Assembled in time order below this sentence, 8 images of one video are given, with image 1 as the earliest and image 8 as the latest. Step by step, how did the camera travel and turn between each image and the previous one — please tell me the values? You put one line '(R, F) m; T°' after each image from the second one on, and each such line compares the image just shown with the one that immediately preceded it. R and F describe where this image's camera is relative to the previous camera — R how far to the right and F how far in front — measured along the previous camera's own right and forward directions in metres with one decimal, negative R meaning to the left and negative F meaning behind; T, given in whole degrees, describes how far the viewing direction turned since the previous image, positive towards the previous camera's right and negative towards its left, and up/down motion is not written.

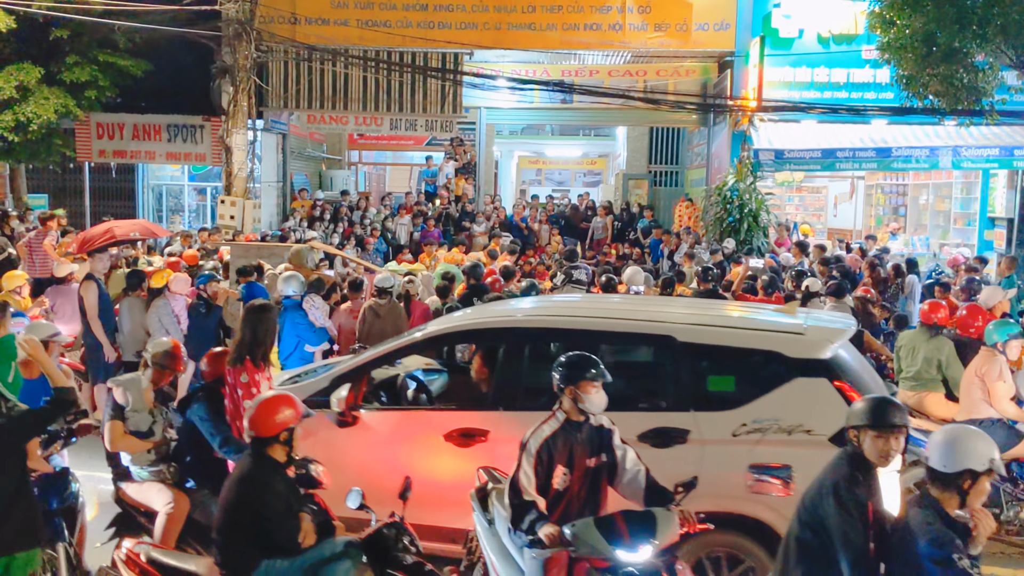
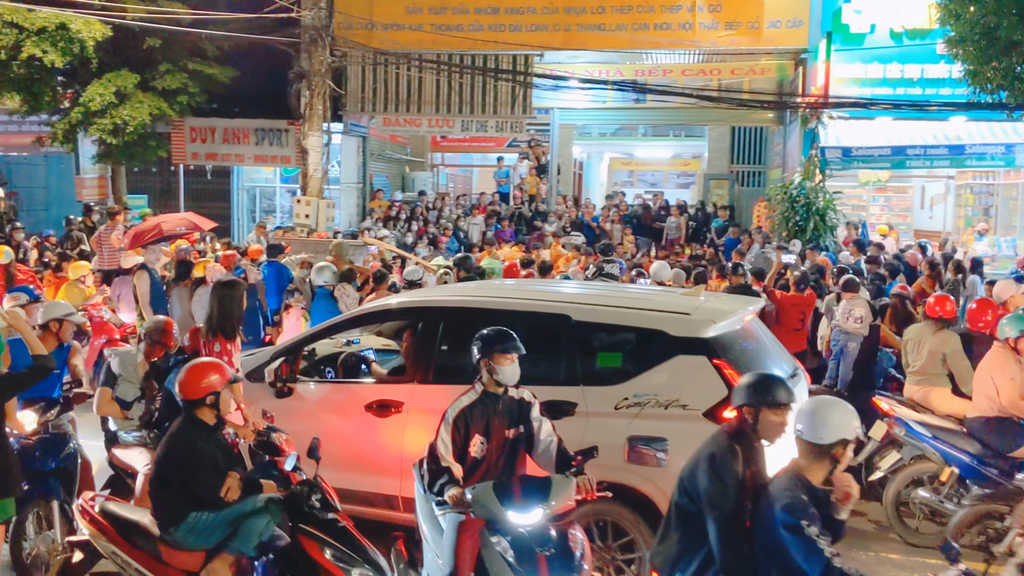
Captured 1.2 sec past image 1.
(+0.8, -0.2) m; -6°
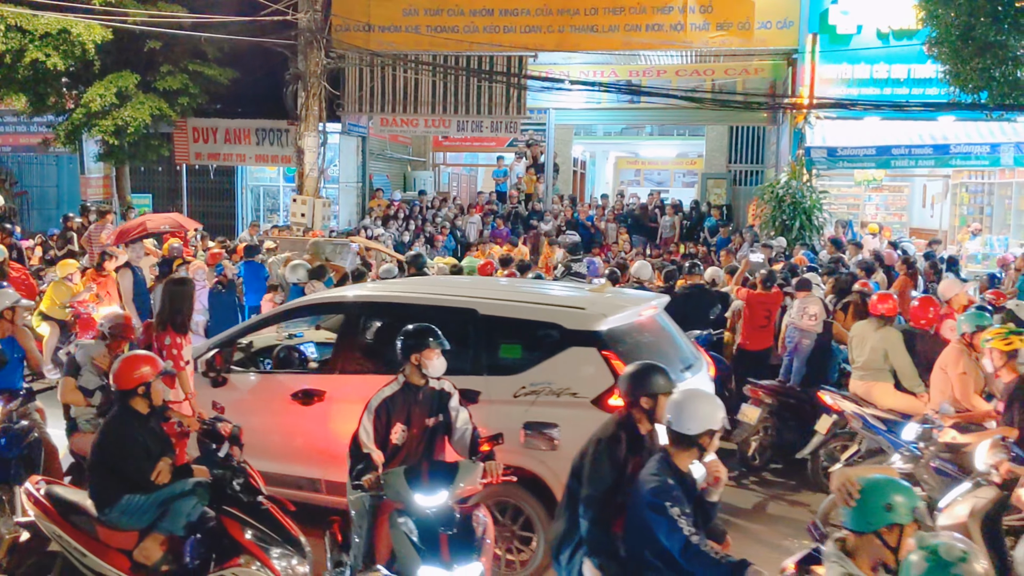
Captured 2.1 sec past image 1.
(+0.4, -0.2) m; -1°
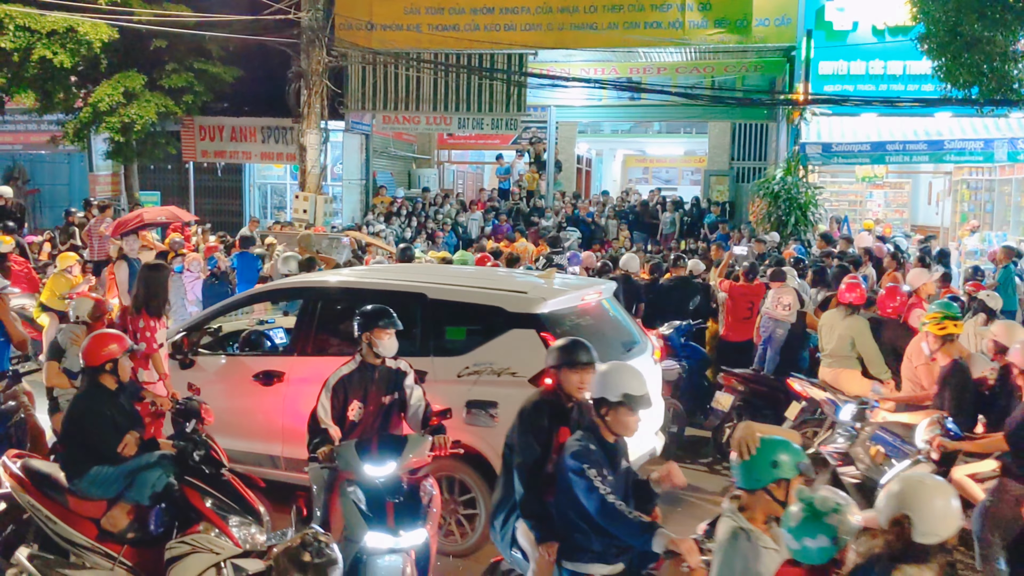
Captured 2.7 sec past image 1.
(+0.3, -0.2) m; -1°
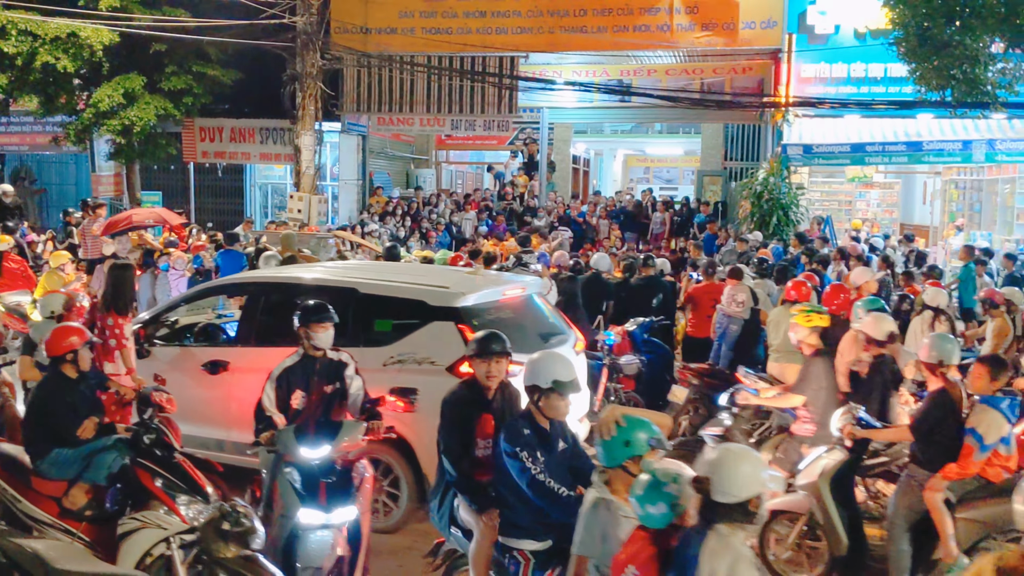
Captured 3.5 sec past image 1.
(+0.4, -0.3) m; -1°
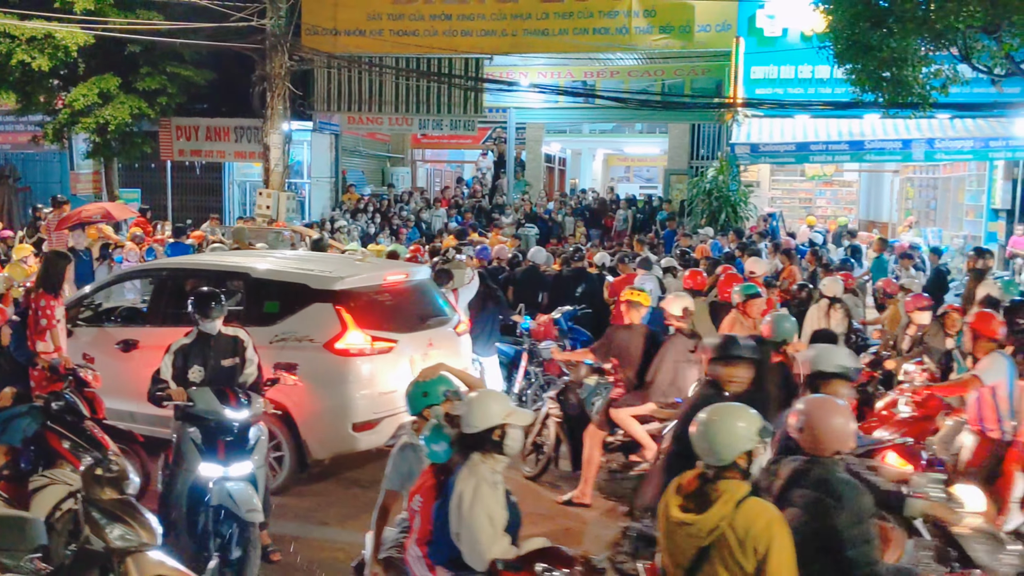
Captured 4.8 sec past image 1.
(+0.7, -0.5) m; 0°
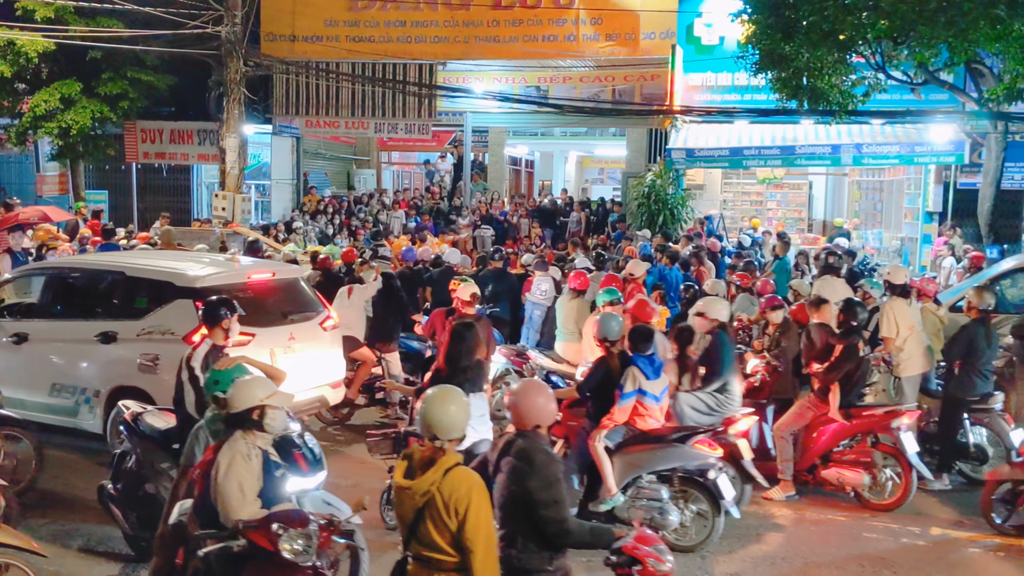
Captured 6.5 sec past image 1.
(+0.9, -0.5) m; 0°
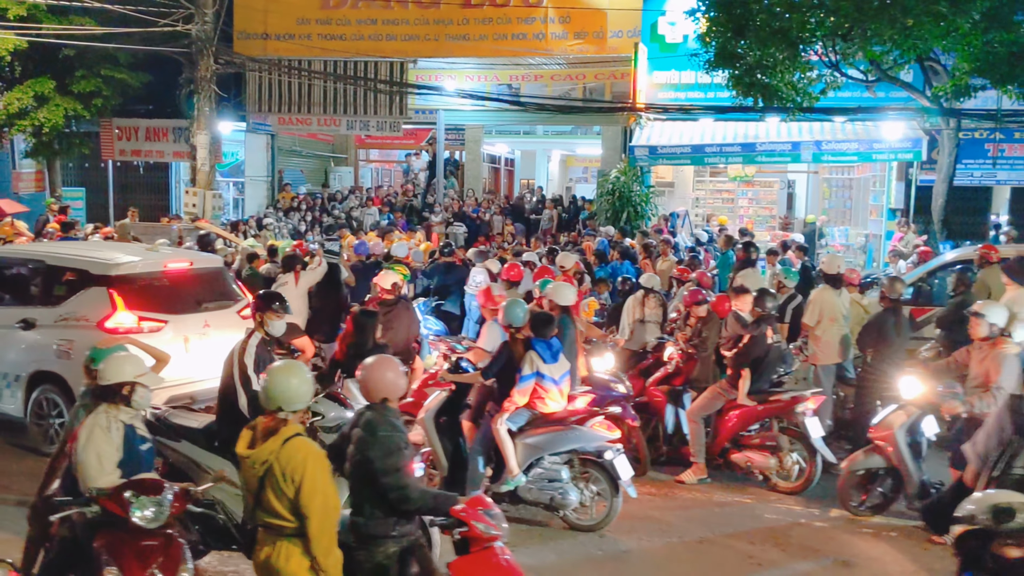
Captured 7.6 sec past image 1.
(+0.6, -0.2) m; 0°
